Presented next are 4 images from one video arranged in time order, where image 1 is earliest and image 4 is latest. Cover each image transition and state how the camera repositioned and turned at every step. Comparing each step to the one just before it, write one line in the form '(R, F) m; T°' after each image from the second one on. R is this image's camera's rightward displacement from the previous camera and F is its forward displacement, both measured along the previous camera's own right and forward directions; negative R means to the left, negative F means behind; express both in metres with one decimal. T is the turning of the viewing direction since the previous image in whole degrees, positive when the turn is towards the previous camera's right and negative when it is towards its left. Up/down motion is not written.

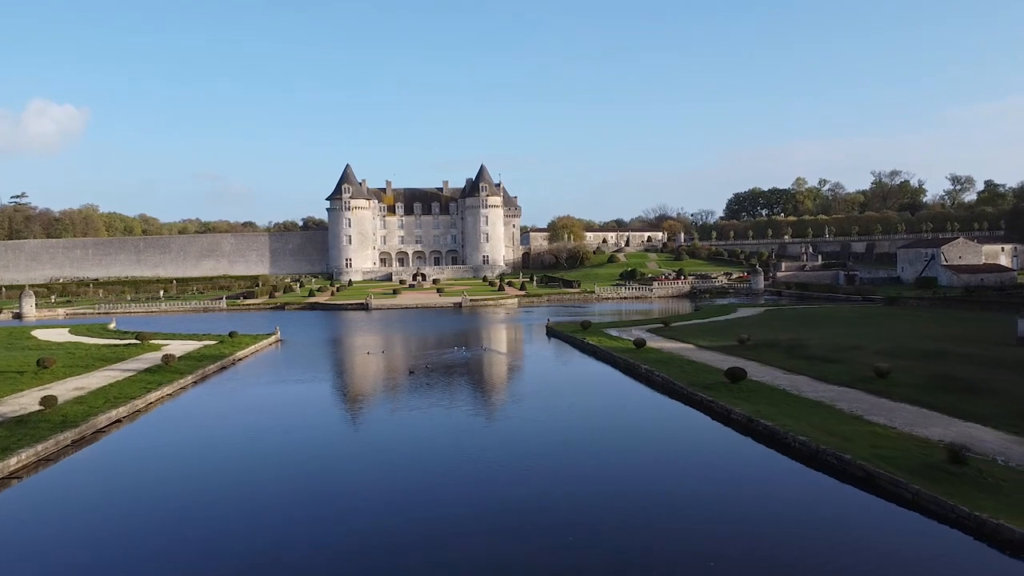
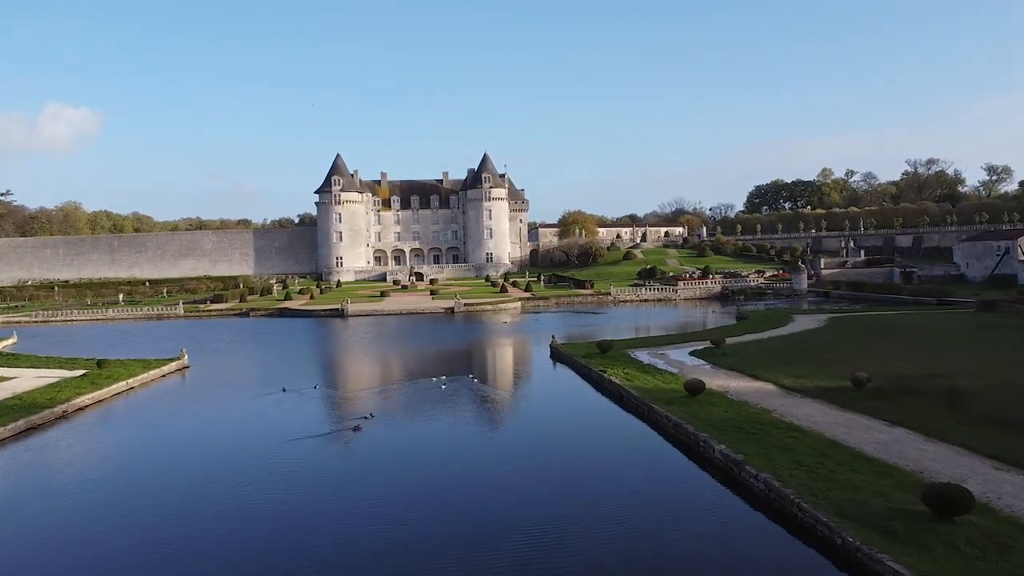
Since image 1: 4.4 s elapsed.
(+0.5, +7.0) m; -1°
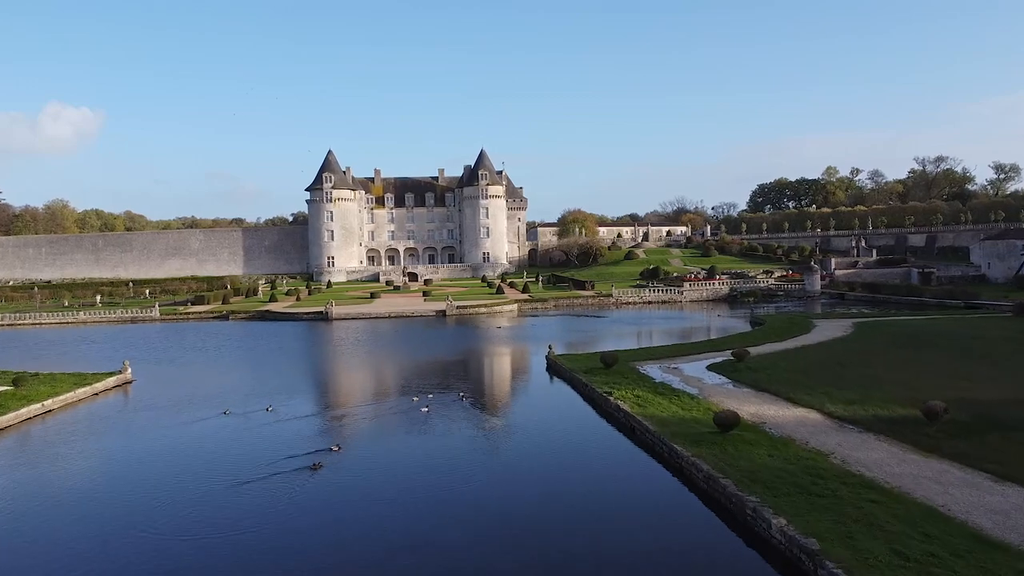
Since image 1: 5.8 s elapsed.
(+0.2, +2.5) m; 0°
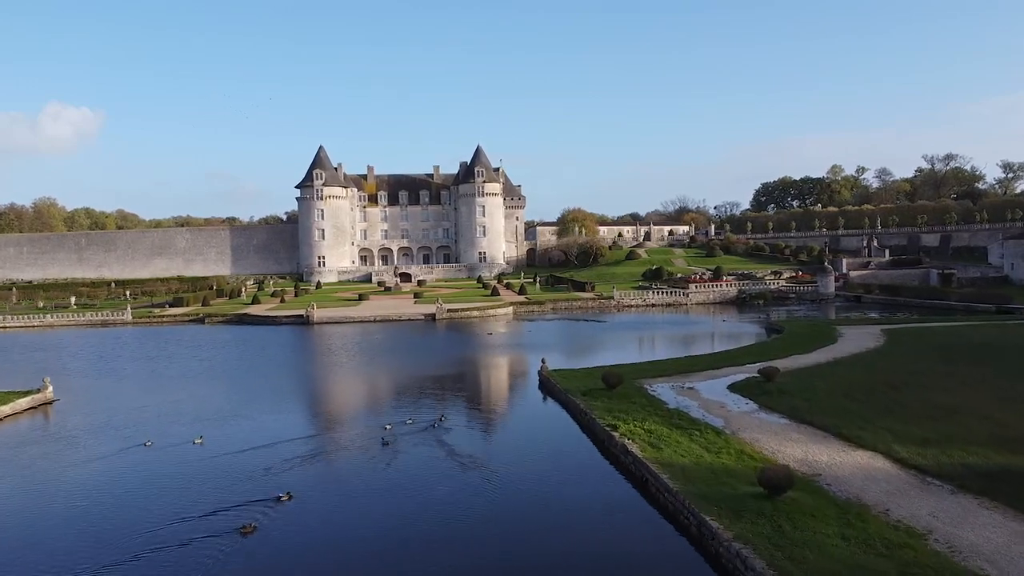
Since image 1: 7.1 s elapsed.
(+0.3, +2.5) m; 0°
